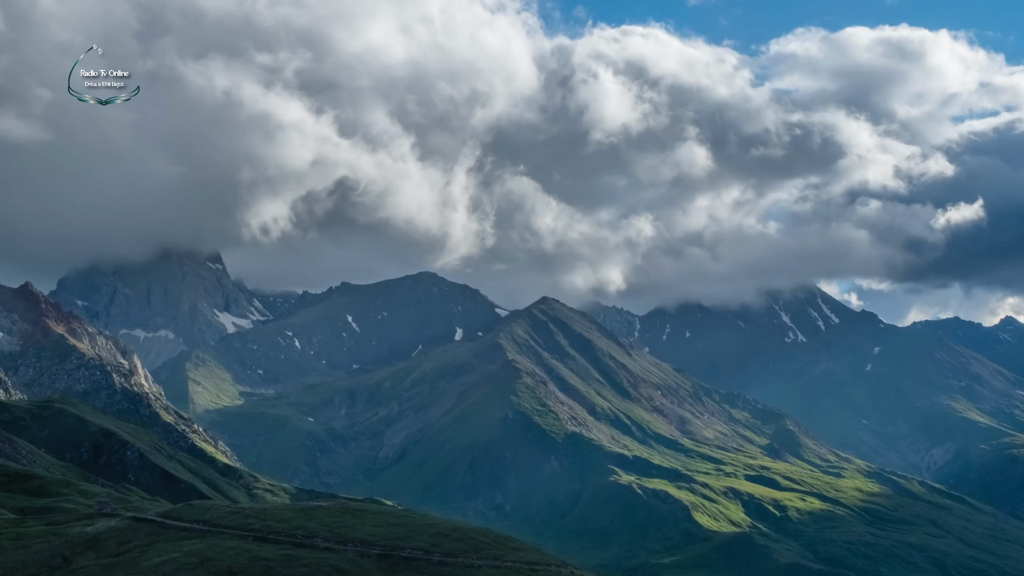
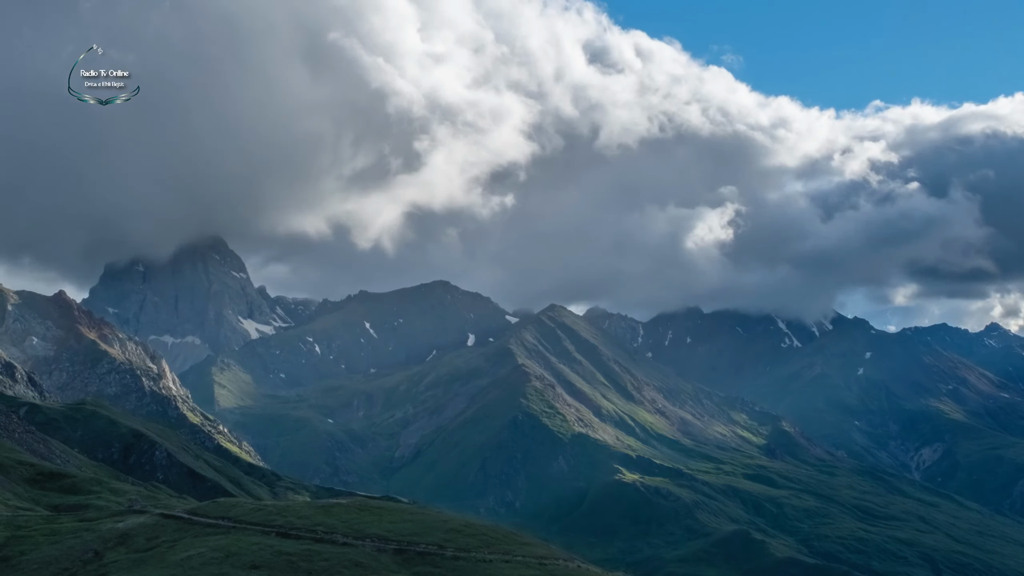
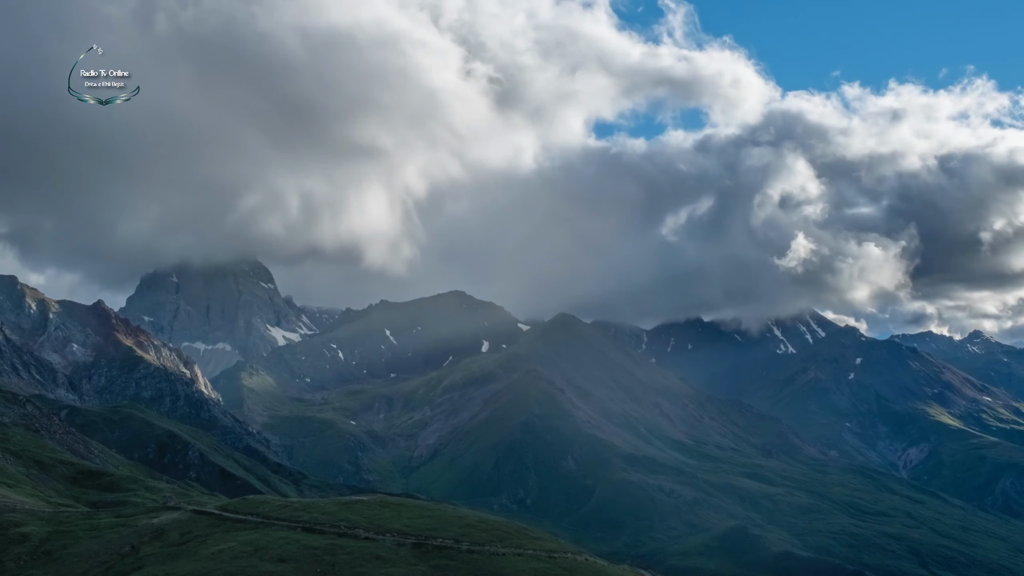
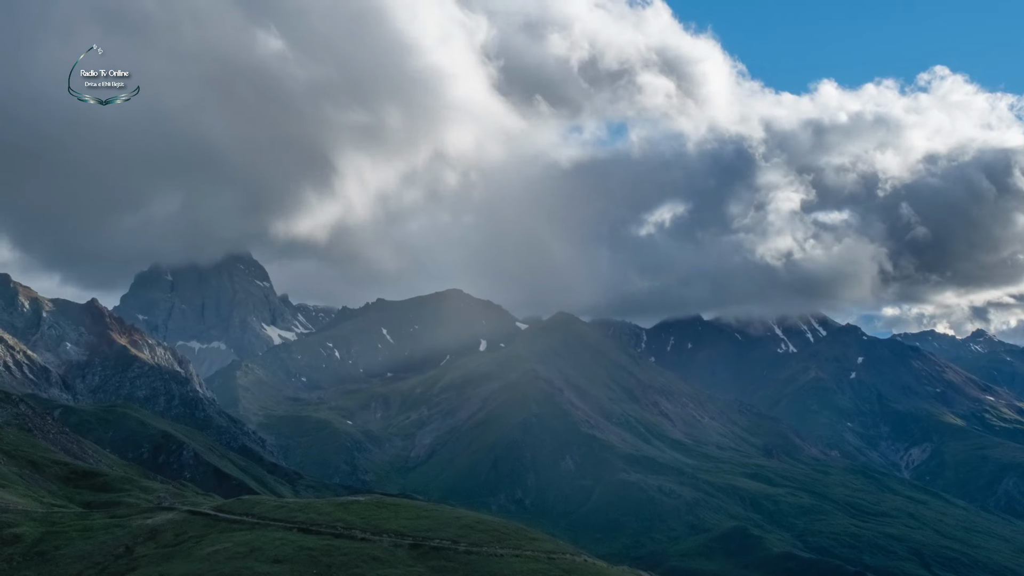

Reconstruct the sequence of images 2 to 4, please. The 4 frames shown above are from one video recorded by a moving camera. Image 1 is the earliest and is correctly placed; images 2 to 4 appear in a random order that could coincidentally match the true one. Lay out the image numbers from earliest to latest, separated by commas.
2, 4, 3
